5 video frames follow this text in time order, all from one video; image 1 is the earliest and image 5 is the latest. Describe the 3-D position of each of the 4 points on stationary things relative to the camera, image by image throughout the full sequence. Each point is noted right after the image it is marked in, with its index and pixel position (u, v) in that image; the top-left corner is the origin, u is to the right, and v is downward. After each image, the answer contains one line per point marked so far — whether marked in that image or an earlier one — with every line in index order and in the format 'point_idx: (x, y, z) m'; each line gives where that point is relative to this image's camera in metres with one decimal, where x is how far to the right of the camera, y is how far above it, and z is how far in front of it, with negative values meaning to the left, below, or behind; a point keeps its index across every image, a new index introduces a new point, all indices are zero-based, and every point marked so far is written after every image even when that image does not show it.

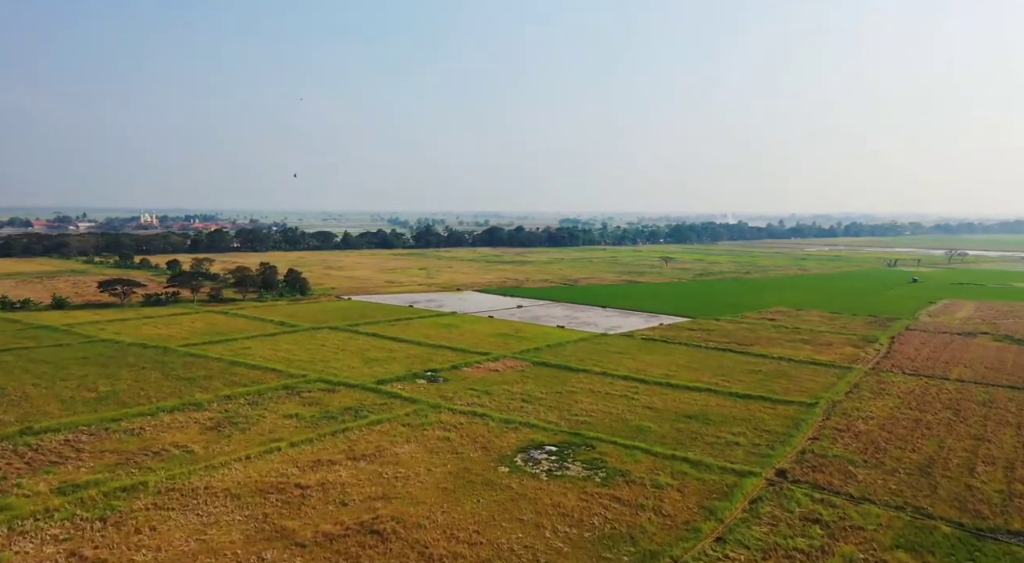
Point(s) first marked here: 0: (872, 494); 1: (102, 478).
0: (+8.0, -4.8, +17.4) m
1: (-9.4, -4.5, +18.0) m
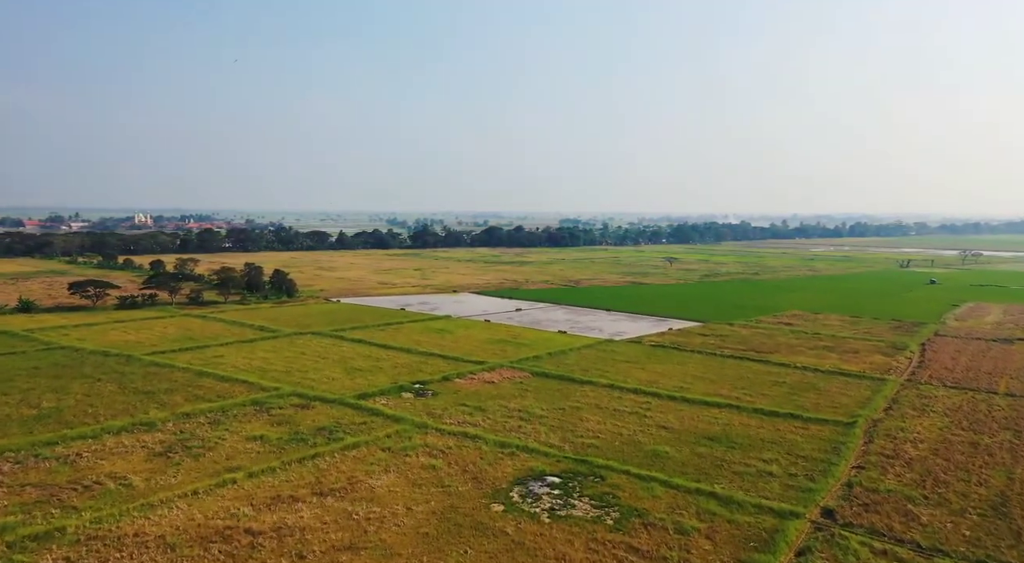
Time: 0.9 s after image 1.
0: (+7.9, -4.8, +14.4) m
1: (-9.5, -4.6, +14.9) m
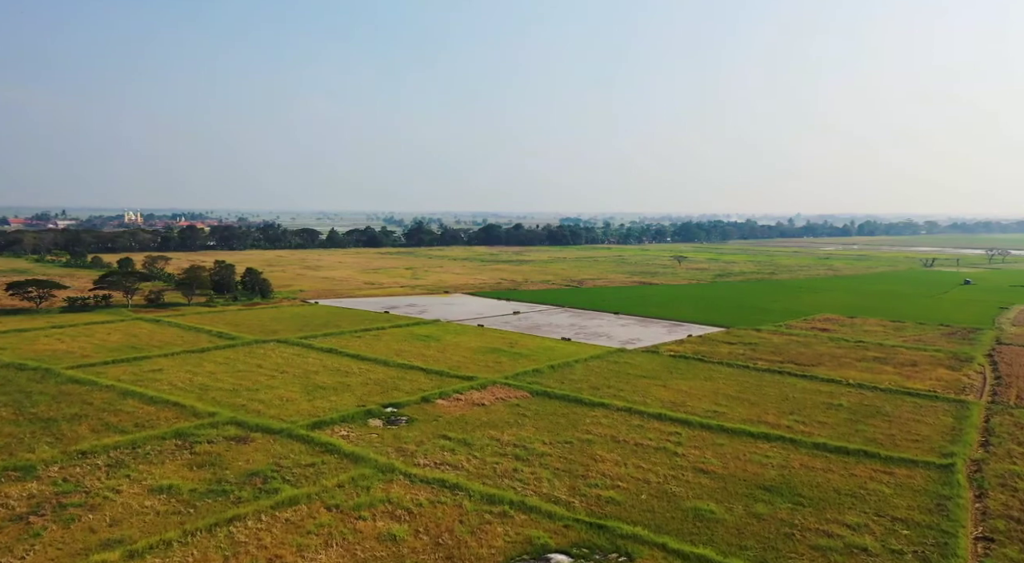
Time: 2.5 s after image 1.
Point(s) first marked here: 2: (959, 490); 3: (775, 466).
0: (+7.8, -4.8, +9.1) m
1: (-9.7, -4.6, +9.6) m
2: (+9.0, -4.2, +15.7) m
3: (+5.9, -4.1, +17.5) m
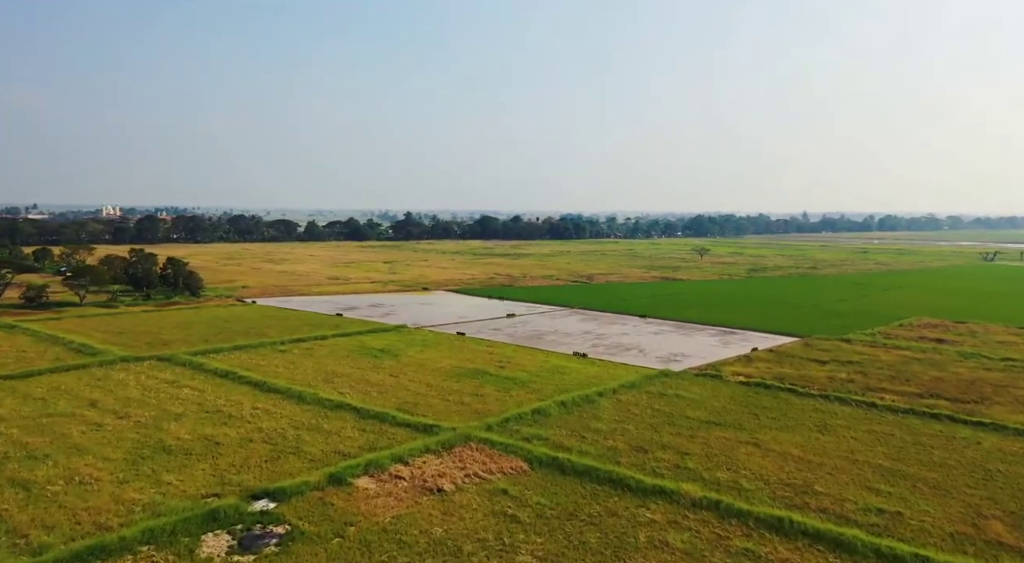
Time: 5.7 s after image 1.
0: (+7.5, -4.5, -1.6) m
1: (-10.0, -4.3, -1.1) m
2: (+8.7, -3.9, +5.0) m
3: (+5.6, -3.8, +6.8) m
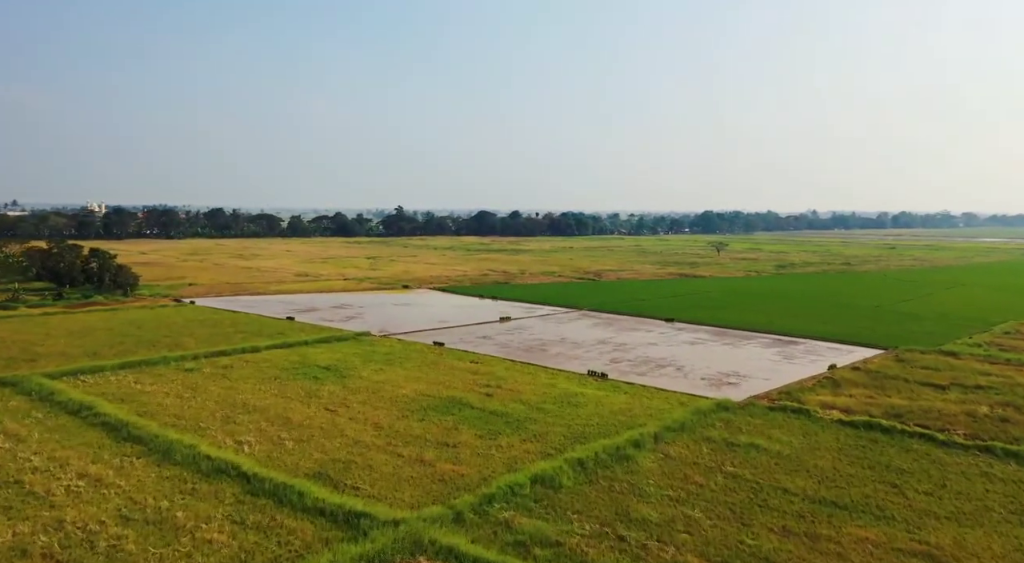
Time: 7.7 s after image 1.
0: (+7.3, -4.4, -8.4) m
1: (-10.1, -4.1, -7.9) m
2: (+8.5, -3.8, -1.8) m
3: (+5.4, -3.7, 0.0) m
